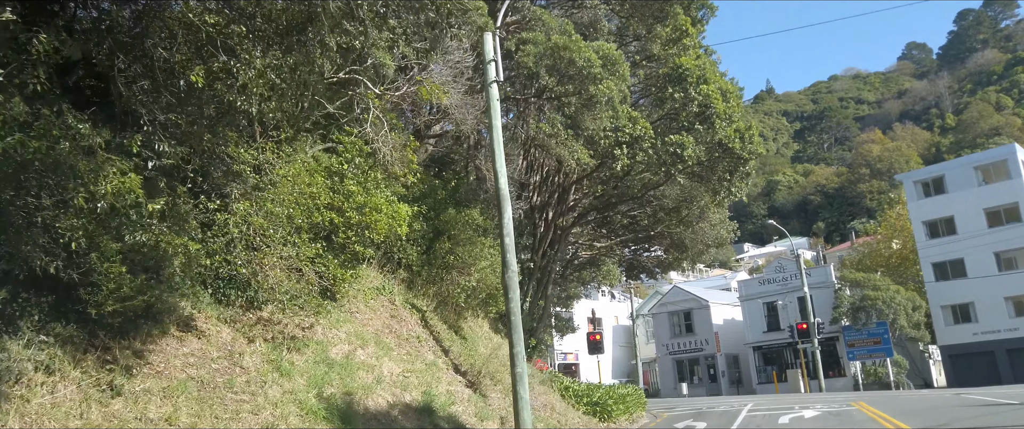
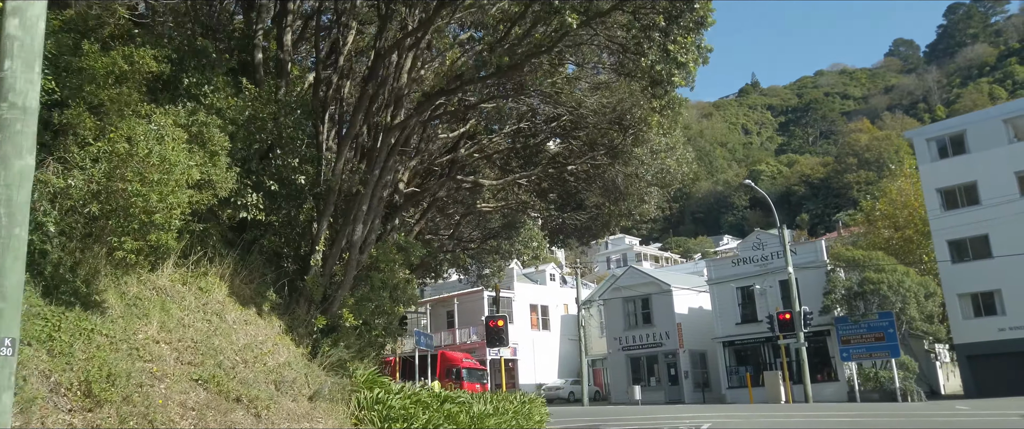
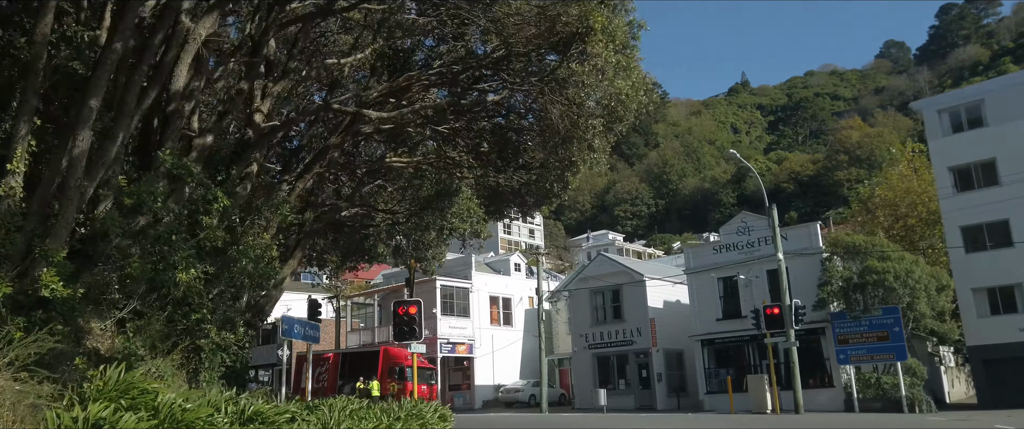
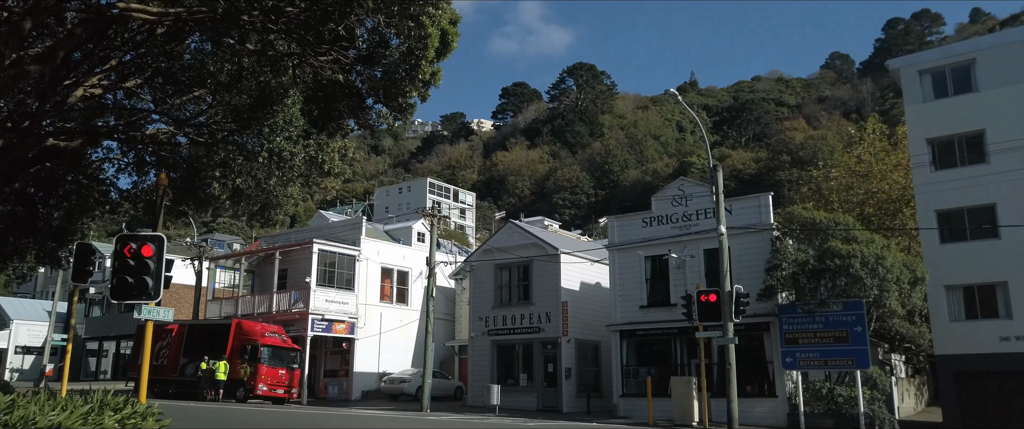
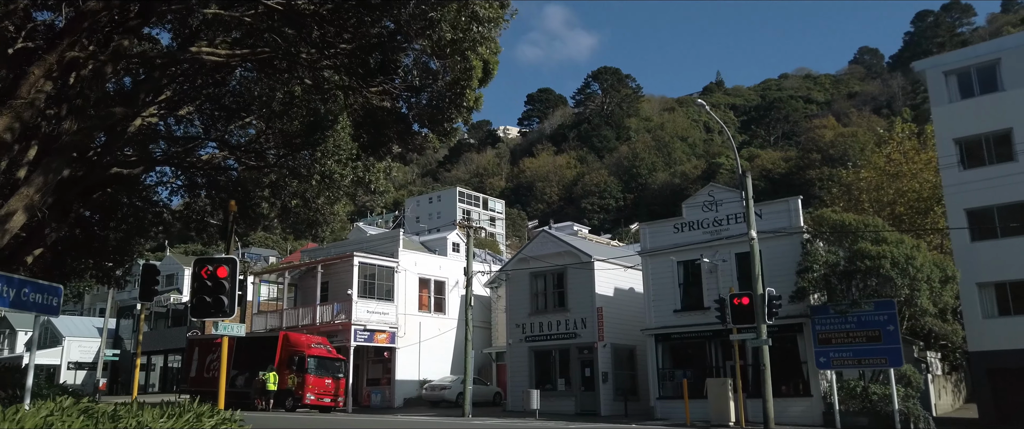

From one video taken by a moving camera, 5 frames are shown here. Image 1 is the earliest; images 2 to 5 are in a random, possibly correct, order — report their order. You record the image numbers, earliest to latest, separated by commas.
2, 3, 5, 4
